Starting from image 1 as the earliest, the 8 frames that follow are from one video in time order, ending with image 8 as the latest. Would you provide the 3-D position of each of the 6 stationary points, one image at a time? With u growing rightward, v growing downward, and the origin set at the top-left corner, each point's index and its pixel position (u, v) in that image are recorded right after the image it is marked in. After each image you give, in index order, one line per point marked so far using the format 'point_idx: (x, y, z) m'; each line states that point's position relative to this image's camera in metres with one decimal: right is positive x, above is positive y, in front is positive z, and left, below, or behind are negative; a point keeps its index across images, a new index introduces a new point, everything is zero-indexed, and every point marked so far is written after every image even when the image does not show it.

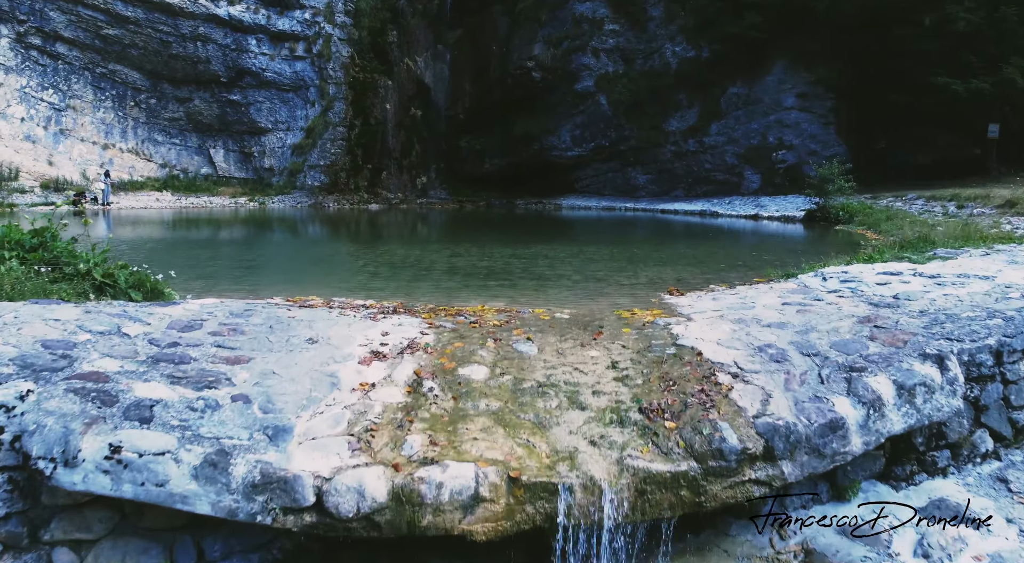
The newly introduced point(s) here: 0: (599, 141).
0: (+2.0, +3.2, +18.6) m
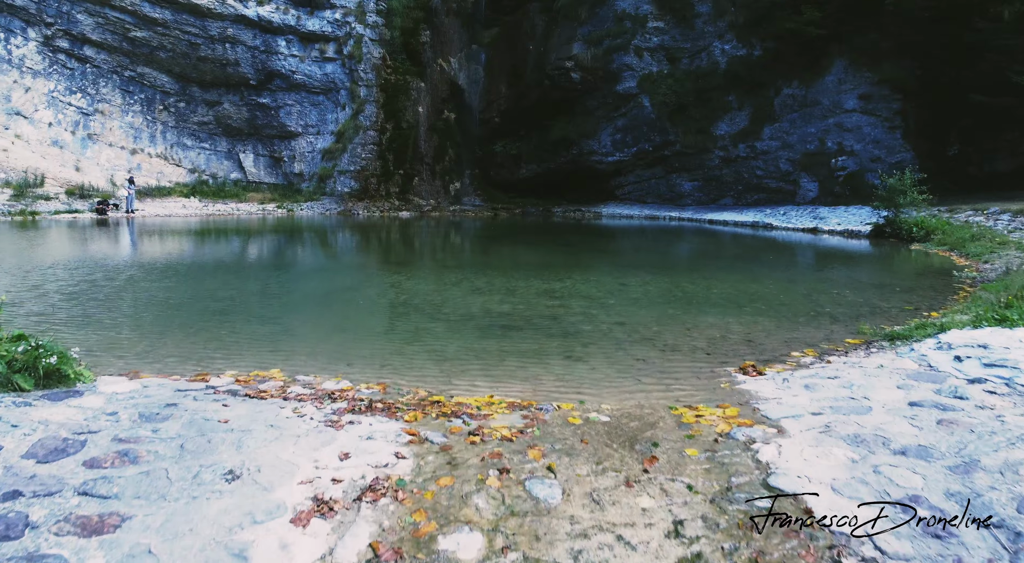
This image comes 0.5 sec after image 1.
0: (+2.8, +2.9, +17.6) m
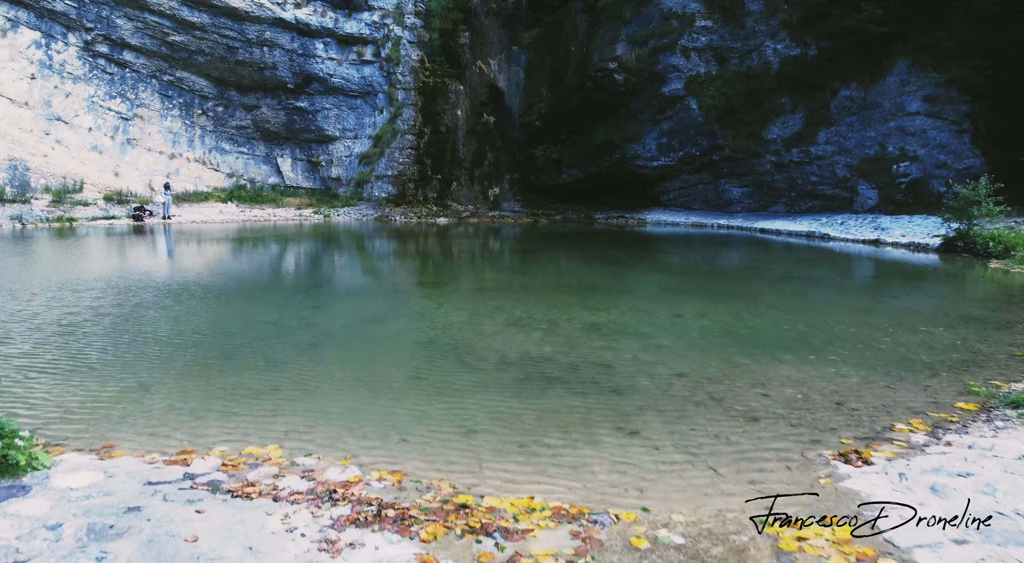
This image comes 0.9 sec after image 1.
0: (+3.6, +2.7, +16.8) m
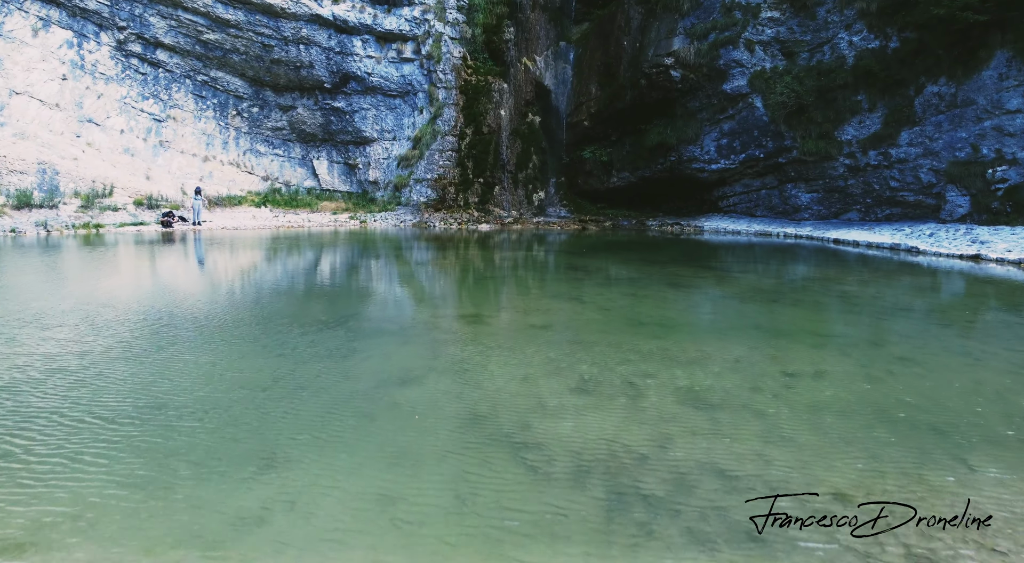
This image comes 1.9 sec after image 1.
0: (+4.6, +2.5, +15.5) m
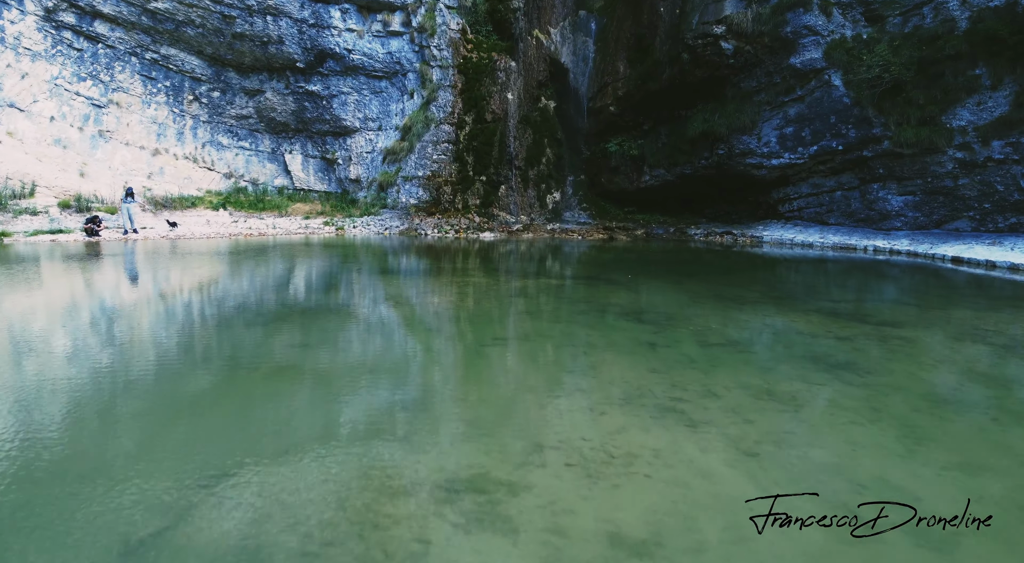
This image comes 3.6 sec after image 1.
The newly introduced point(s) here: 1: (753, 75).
0: (+4.7, +2.1, +12.3) m
1: (+3.9, +3.3, +12.9) m
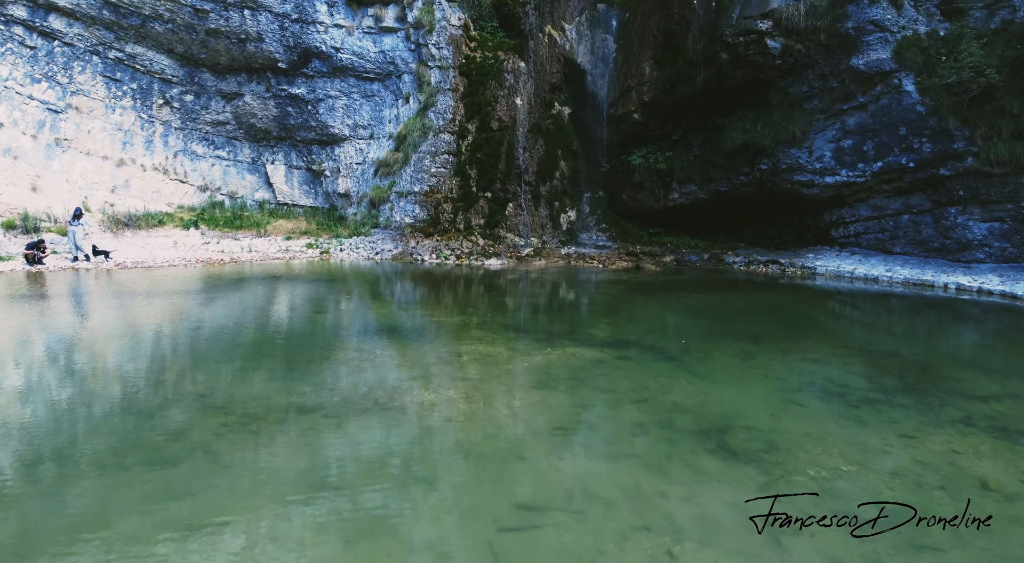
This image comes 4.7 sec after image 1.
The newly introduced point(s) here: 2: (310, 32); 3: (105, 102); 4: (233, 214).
0: (+4.9, +1.6, +10.4) m
1: (+4.0, +2.8, +11.1) m
2: (-3.8, +4.7, +15.2) m
3: (-7.5, +3.3, +14.9) m
4: (-5.4, +1.3, +15.6) m
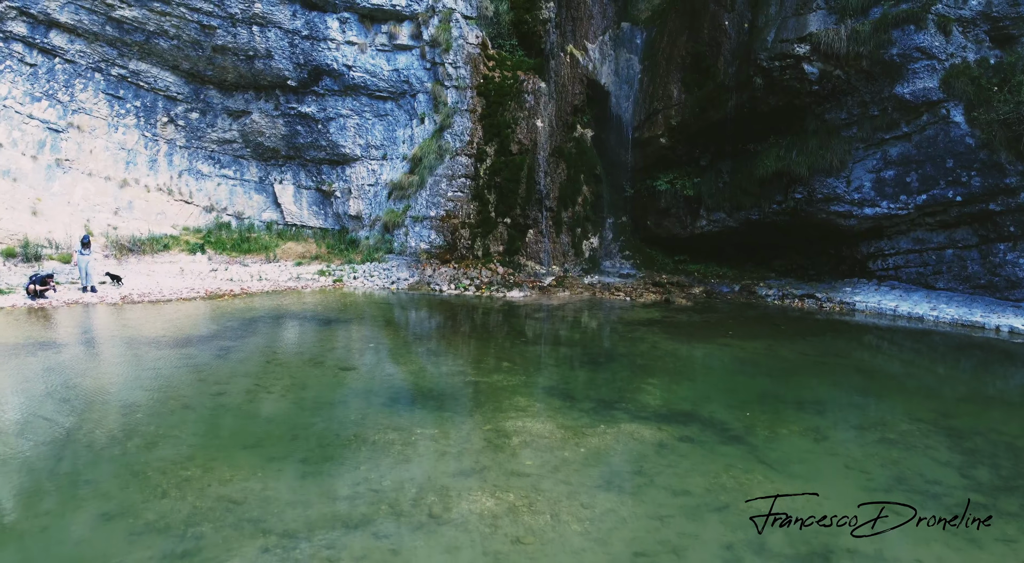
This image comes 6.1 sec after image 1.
0: (+5.2, +1.1, +9.9) m
1: (+4.4, +2.3, +10.6) m
2: (-3.4, +4.3, +14.7) m
3: (-7.2, +2.9, +14.3) m
4: (-5.0, +0.9, +15.0) m
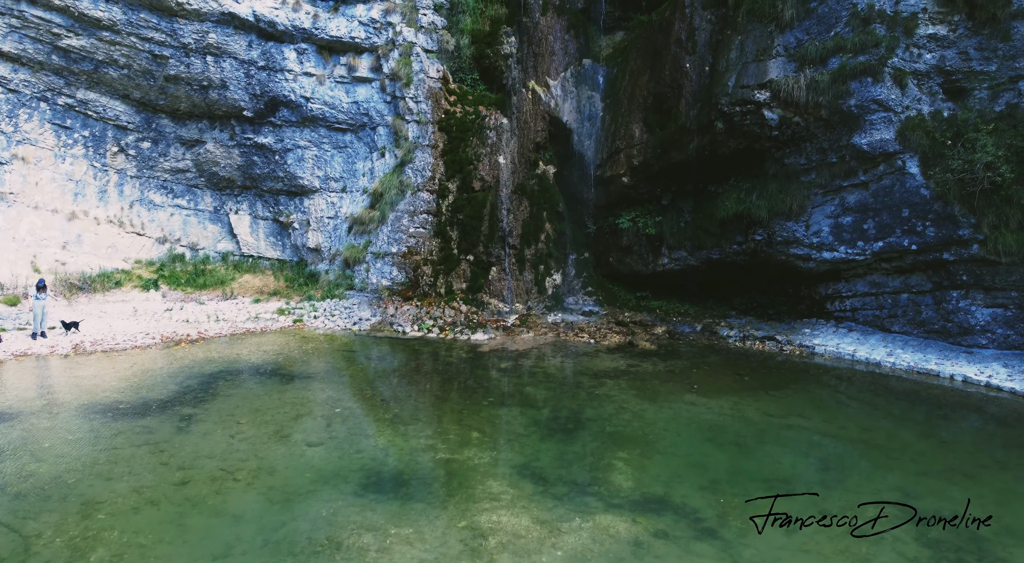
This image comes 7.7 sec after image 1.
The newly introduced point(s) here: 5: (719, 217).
0: (+4.8, +0.5, +10.1) m
1: (+3.9, +1.7, +10.7) m
2: (-4.1, +3.6, +14.4) m
3: (-7.9, +2.2, +13.8) m
4: (-5.7, +0.2, +14.7) m
5: (+3.0, +0.9, +11.6) m
